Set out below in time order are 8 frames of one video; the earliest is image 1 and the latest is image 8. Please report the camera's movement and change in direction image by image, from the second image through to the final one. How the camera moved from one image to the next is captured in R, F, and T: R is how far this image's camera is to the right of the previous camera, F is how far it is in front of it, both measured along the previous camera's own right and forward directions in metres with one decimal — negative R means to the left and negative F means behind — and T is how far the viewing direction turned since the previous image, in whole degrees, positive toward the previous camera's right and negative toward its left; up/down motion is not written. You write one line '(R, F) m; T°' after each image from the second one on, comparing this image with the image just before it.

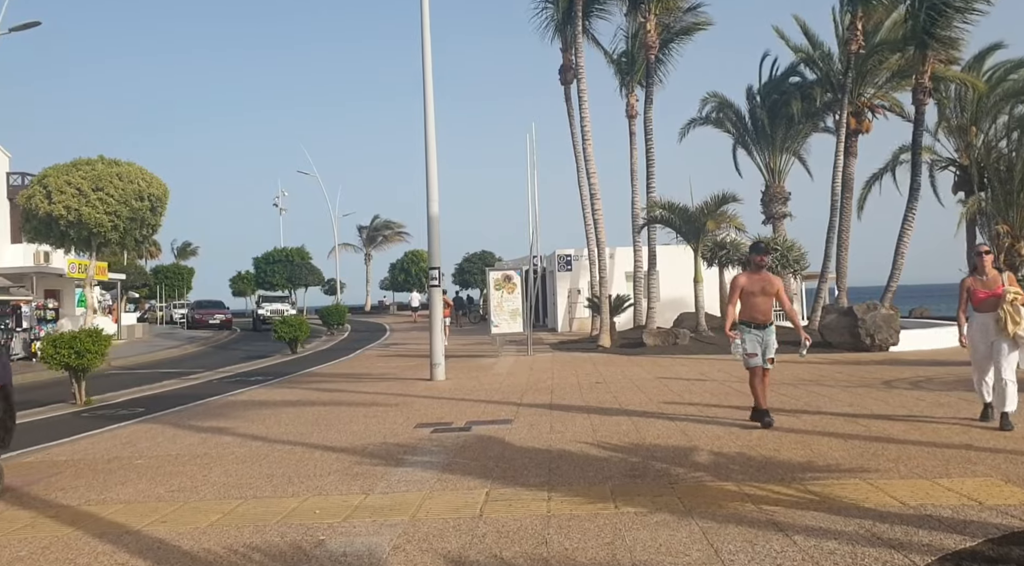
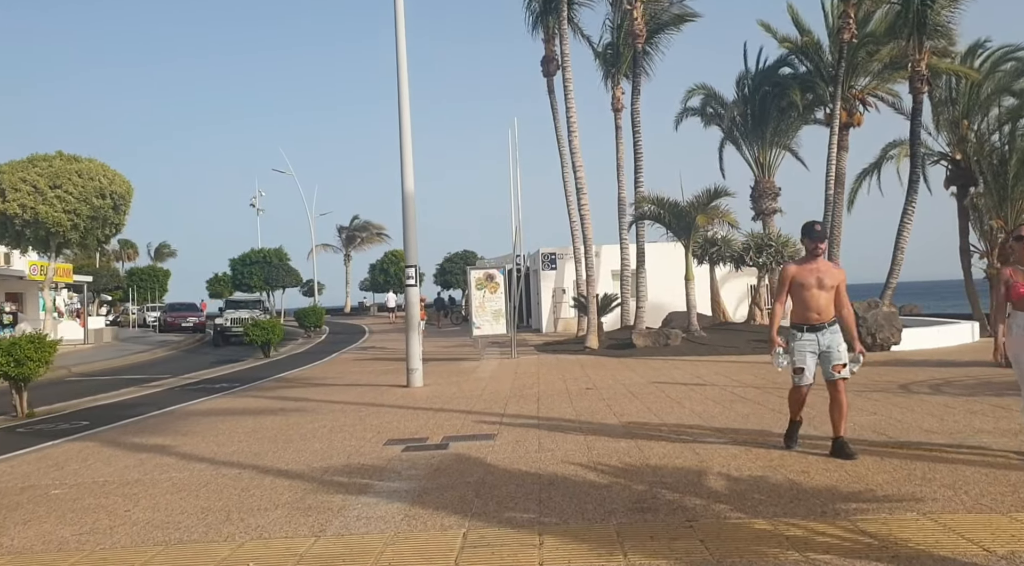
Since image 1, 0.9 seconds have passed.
(0.0, +1.1) m; +1°
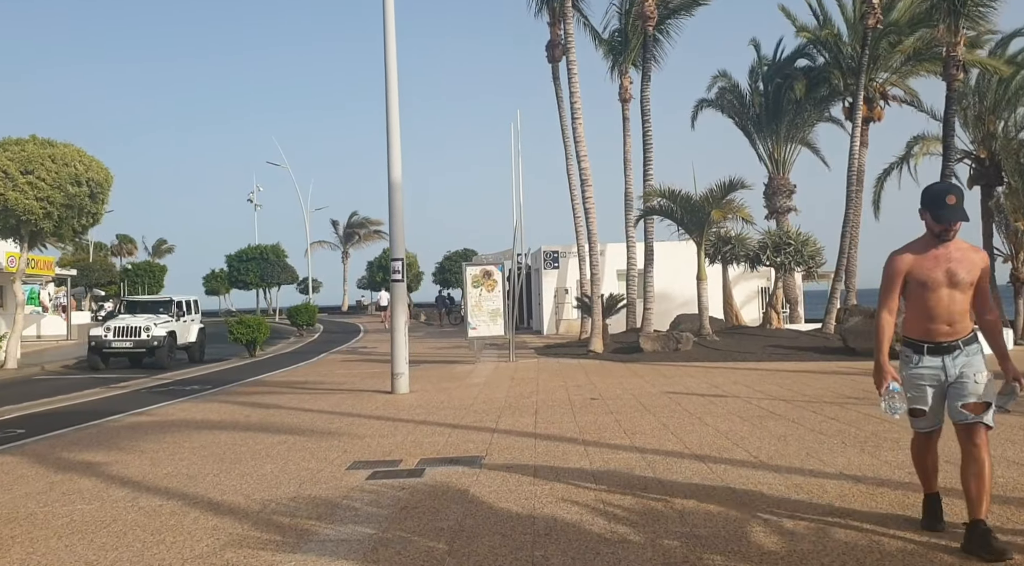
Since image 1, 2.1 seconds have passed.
(+0.1, +1.4) m; 0°
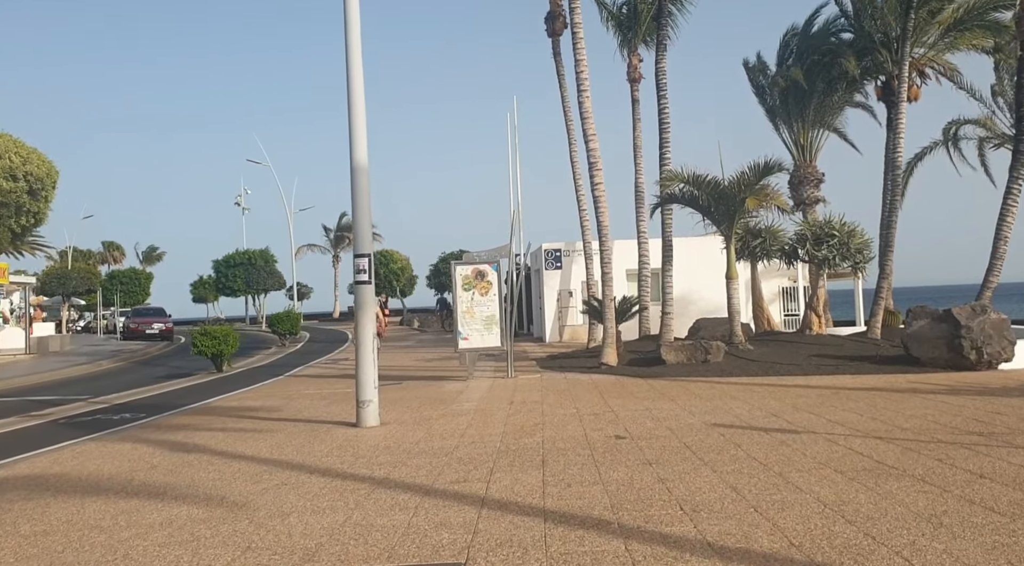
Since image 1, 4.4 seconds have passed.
(0.0, +2.8) m; 0°
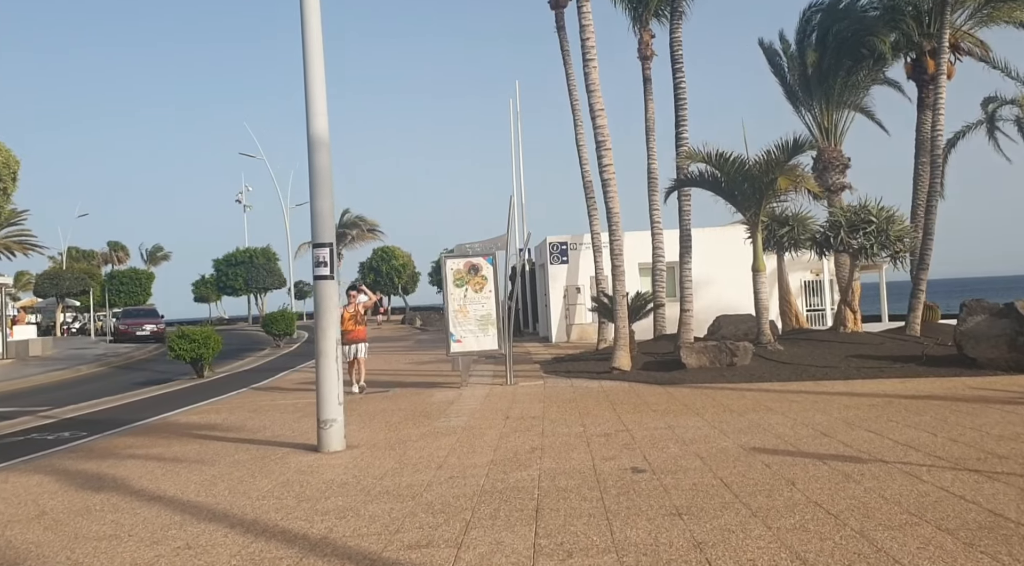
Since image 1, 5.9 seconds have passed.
(+0.2, +1.8) m; -1°
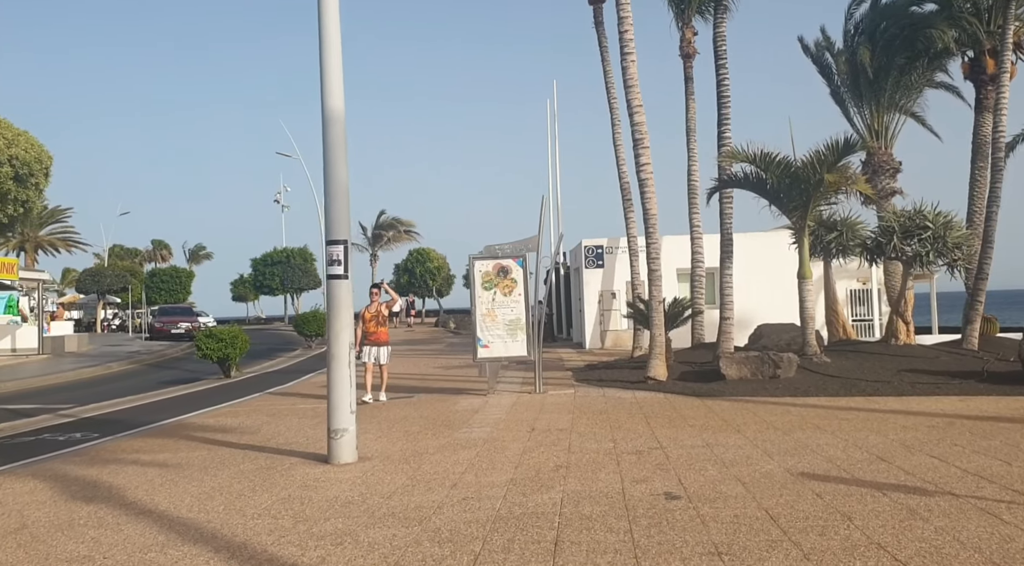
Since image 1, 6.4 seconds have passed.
(+0.1, +0.6) m; -3°
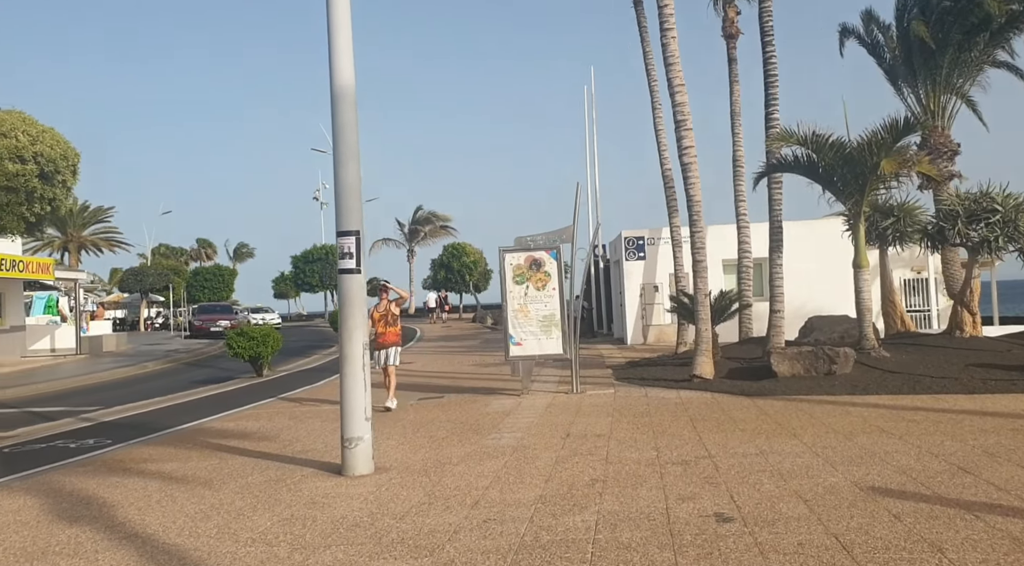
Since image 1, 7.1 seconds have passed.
(+0.1, +0.8) m; -3°
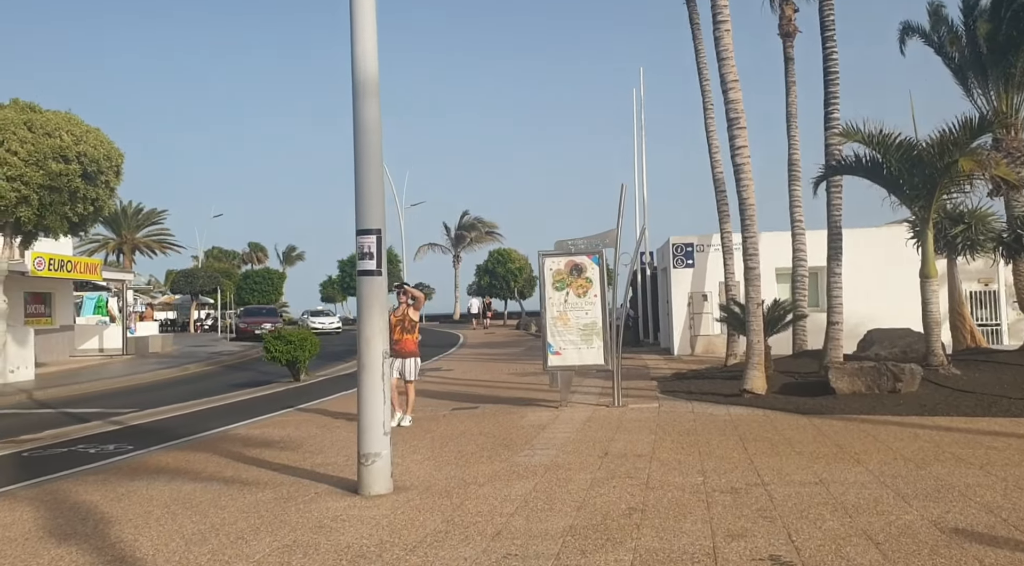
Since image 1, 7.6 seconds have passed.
(+0.1, +0.6) m; -4°
